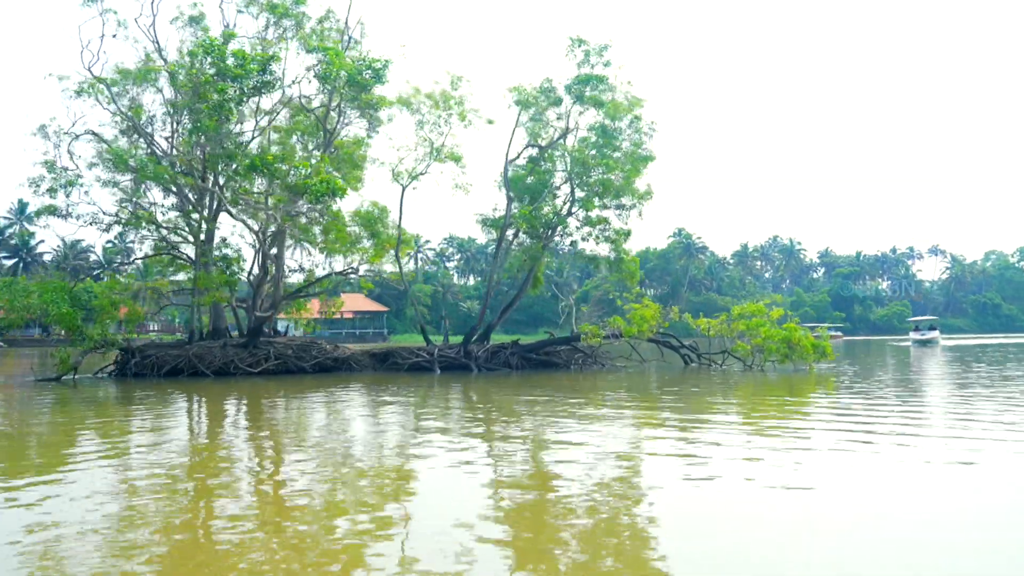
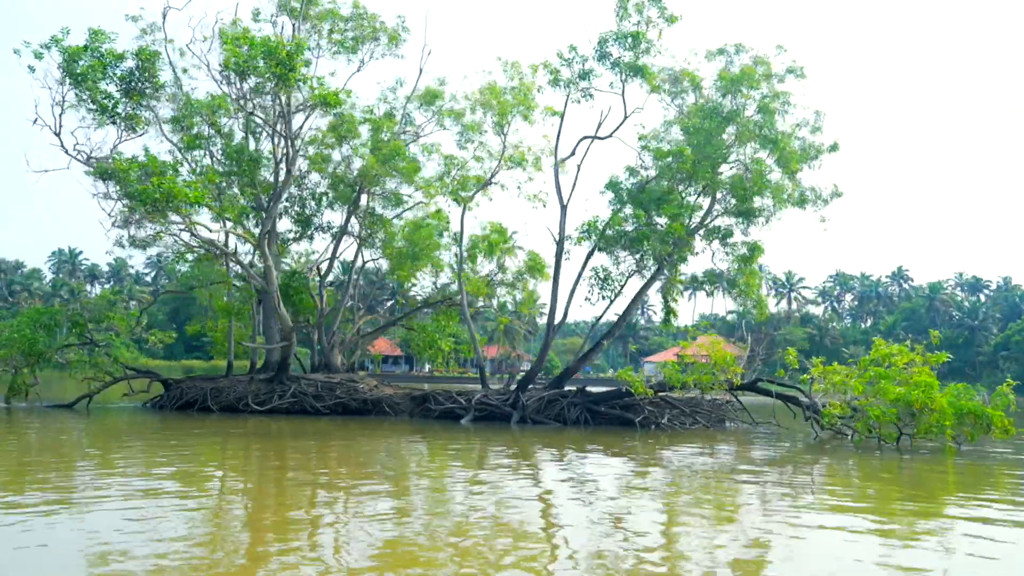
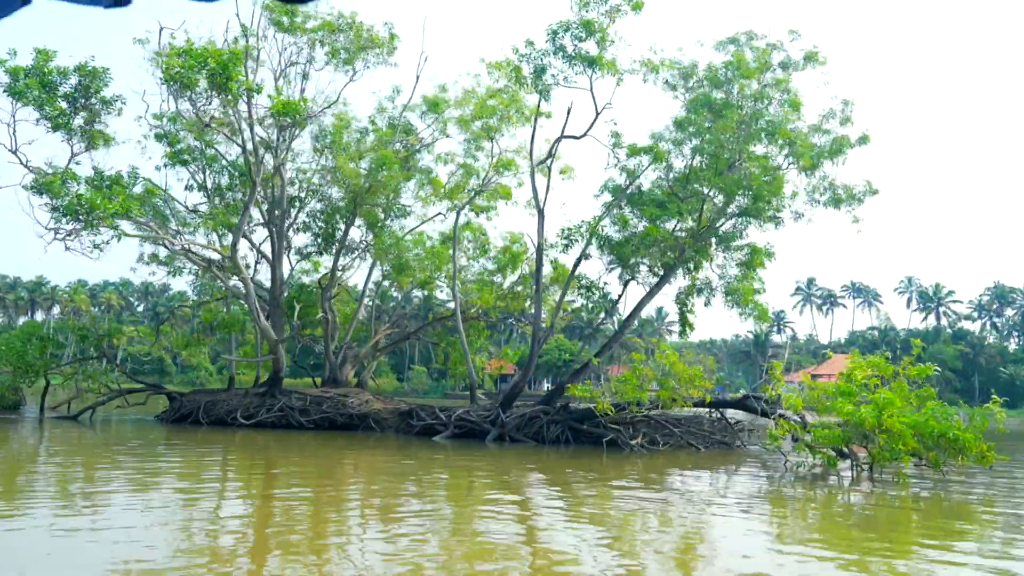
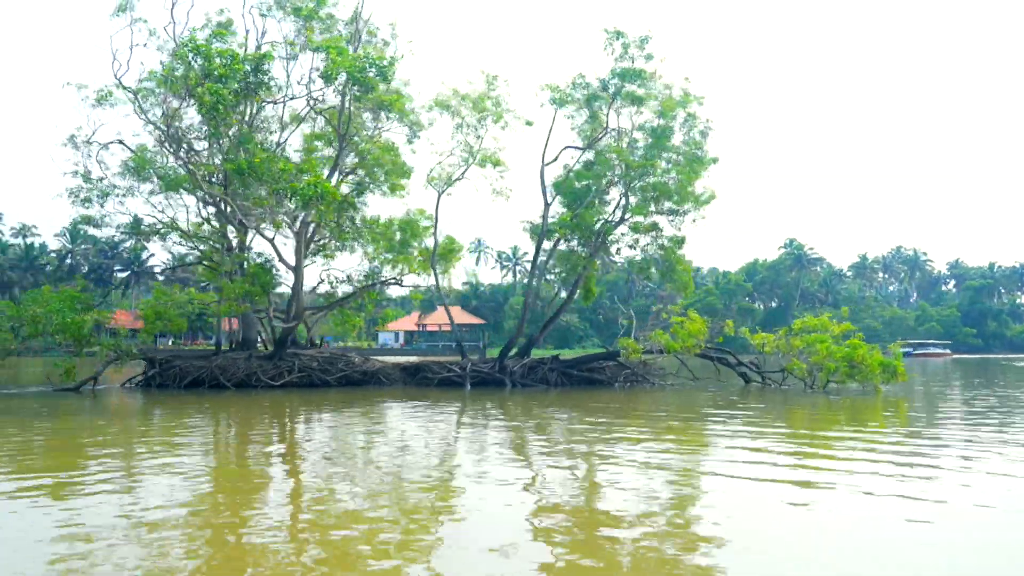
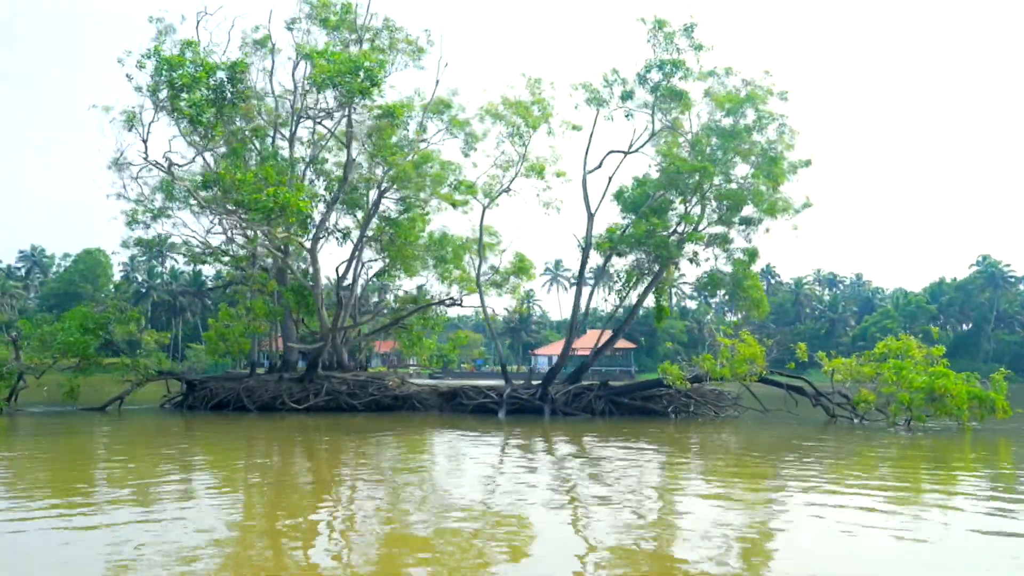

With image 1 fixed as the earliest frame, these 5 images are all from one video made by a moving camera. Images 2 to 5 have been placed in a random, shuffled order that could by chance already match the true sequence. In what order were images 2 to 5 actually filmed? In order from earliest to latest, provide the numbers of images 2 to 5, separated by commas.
4, 5, 2, 3
